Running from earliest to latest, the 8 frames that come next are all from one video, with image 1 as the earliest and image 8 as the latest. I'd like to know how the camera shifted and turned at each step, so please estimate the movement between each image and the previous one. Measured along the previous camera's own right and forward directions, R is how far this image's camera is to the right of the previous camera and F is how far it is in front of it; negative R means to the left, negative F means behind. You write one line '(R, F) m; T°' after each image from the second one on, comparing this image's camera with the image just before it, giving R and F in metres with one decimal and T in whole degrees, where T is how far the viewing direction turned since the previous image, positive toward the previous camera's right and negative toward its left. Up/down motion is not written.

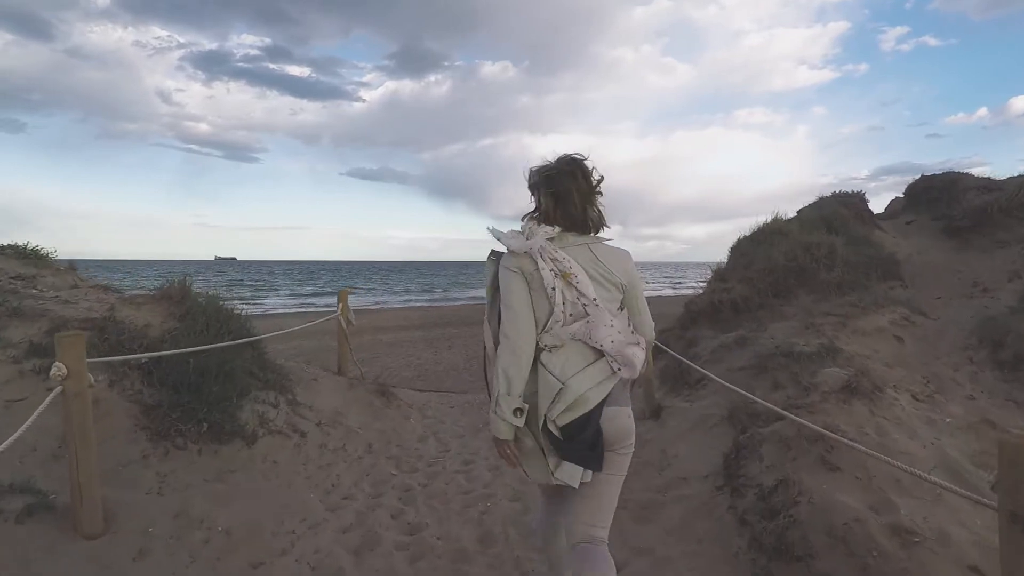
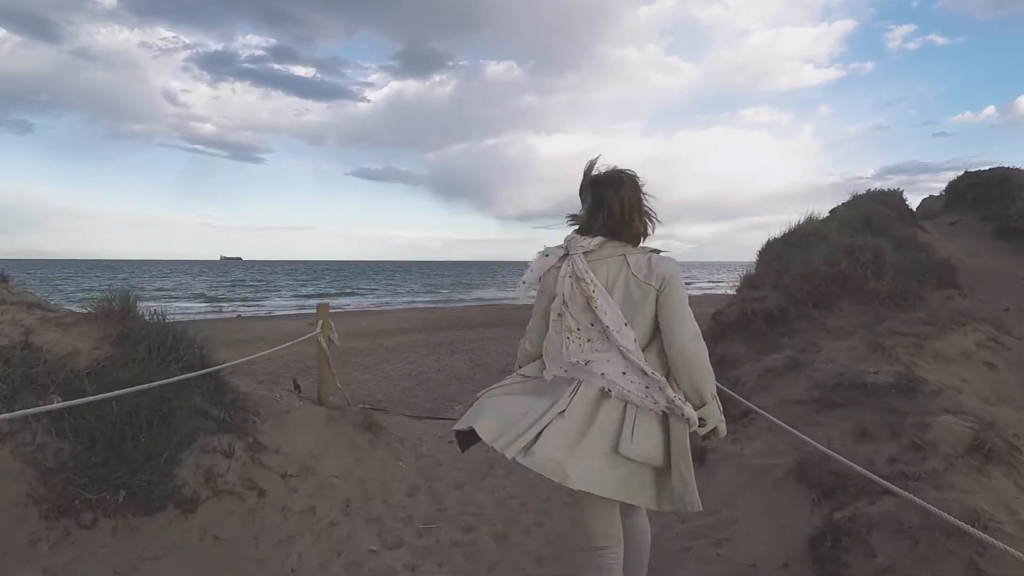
(0.0, +0.8) m; 0°
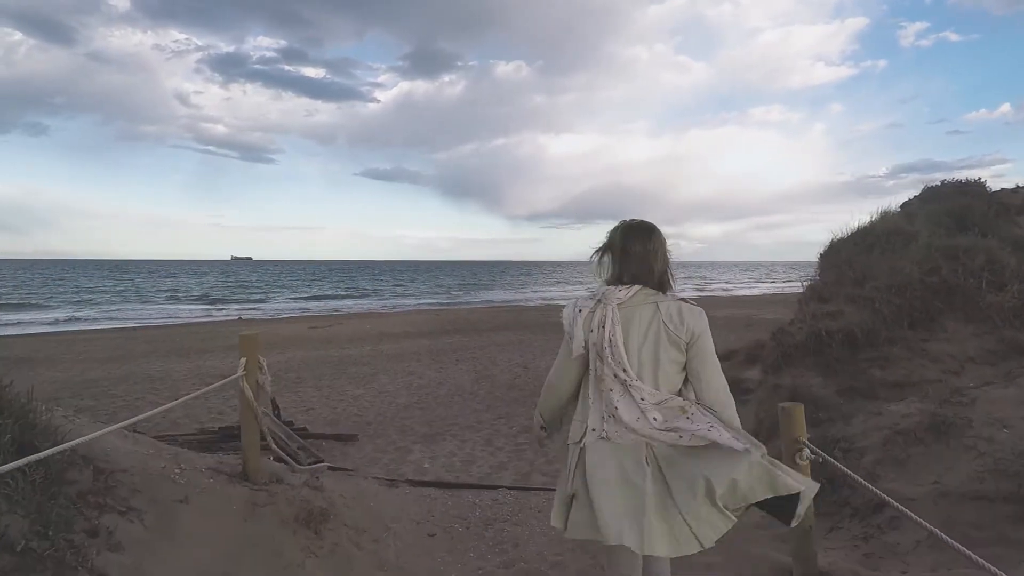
(0.0, +1.4) m; -1°
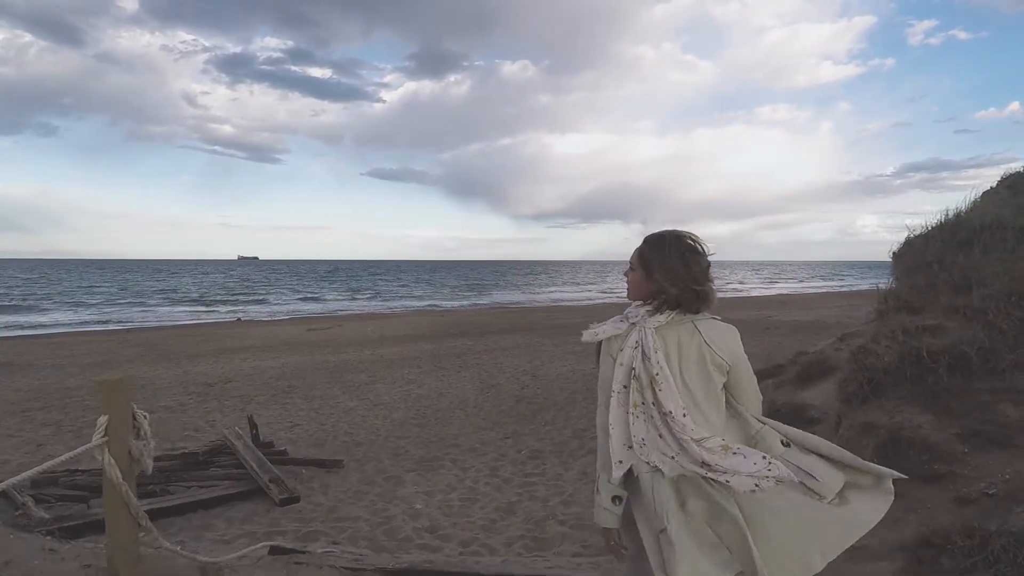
(0.0, +1.1) m; -1°
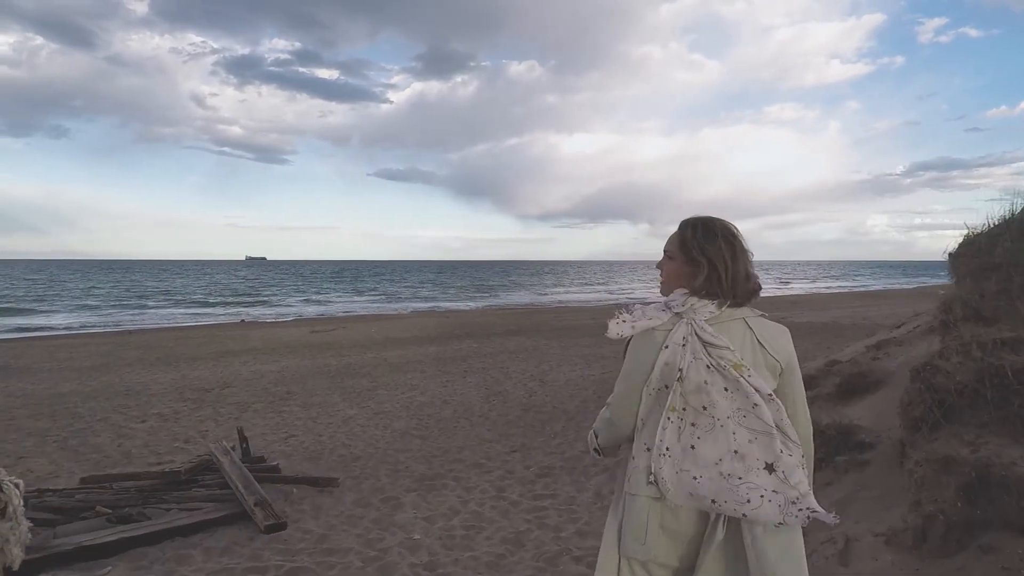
(0.0, +0.6) m; -1°
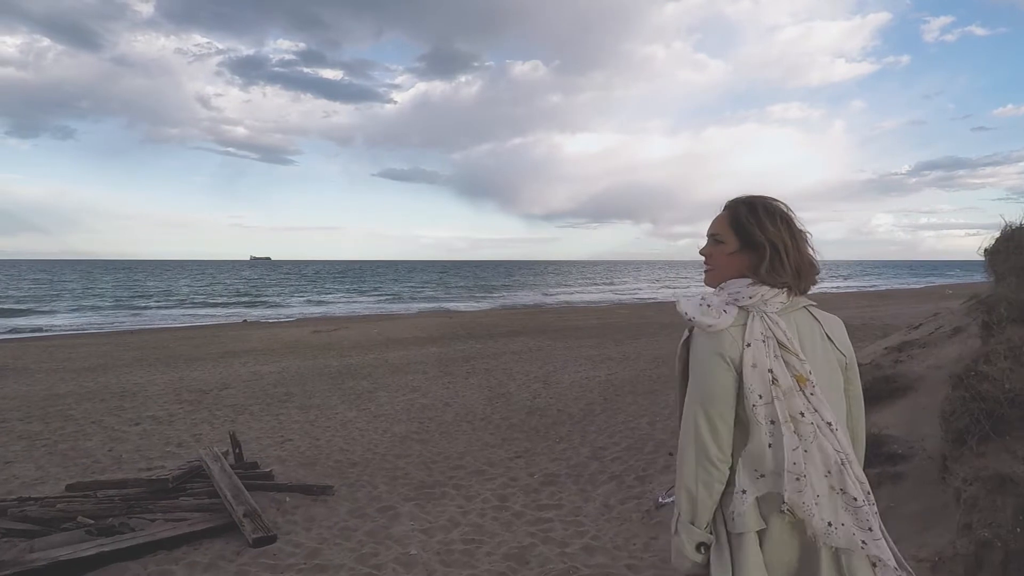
(0.0, +0.3) m; 0°
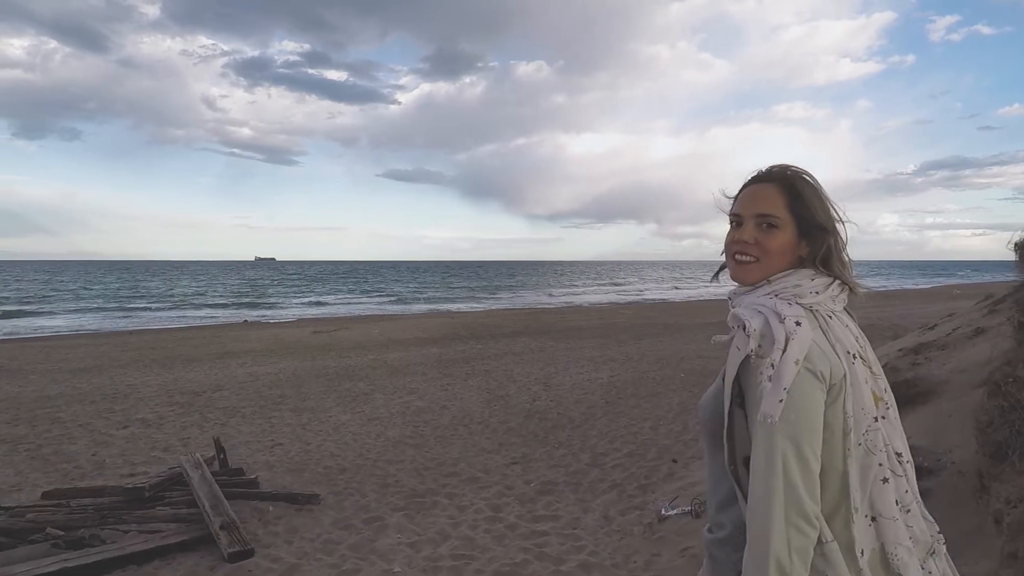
(+0.1, +0.3) m; 0°
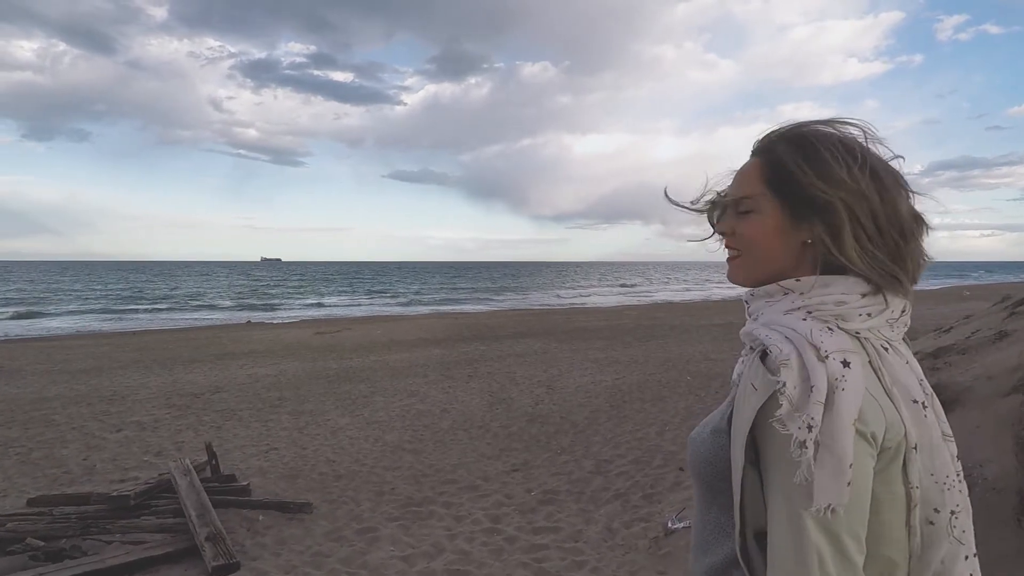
(+0.1, +0.3) m; -1°
